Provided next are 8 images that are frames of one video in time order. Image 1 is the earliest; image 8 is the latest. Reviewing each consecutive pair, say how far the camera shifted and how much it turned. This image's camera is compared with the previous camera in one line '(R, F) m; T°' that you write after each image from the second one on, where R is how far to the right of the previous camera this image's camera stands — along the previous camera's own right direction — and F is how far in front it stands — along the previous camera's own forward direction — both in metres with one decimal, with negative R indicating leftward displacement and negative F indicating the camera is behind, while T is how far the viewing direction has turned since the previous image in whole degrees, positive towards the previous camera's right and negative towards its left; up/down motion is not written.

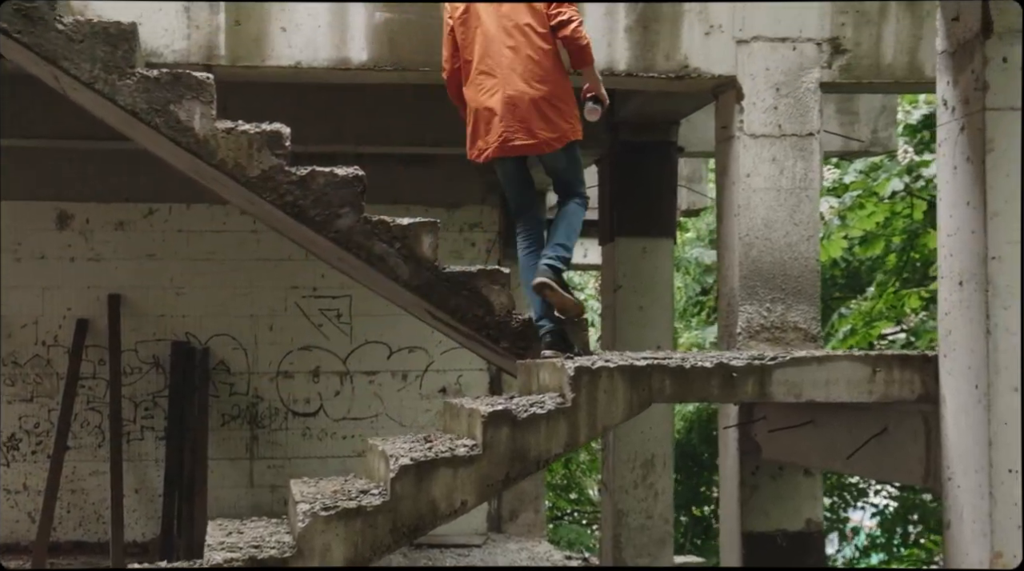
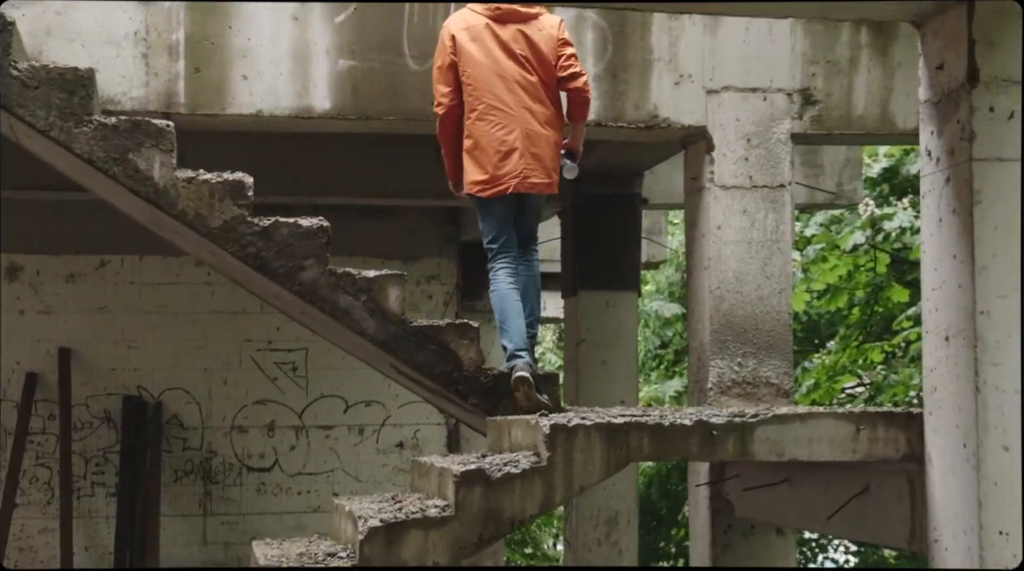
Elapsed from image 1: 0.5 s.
(-0.1, +0.2) m; +2°
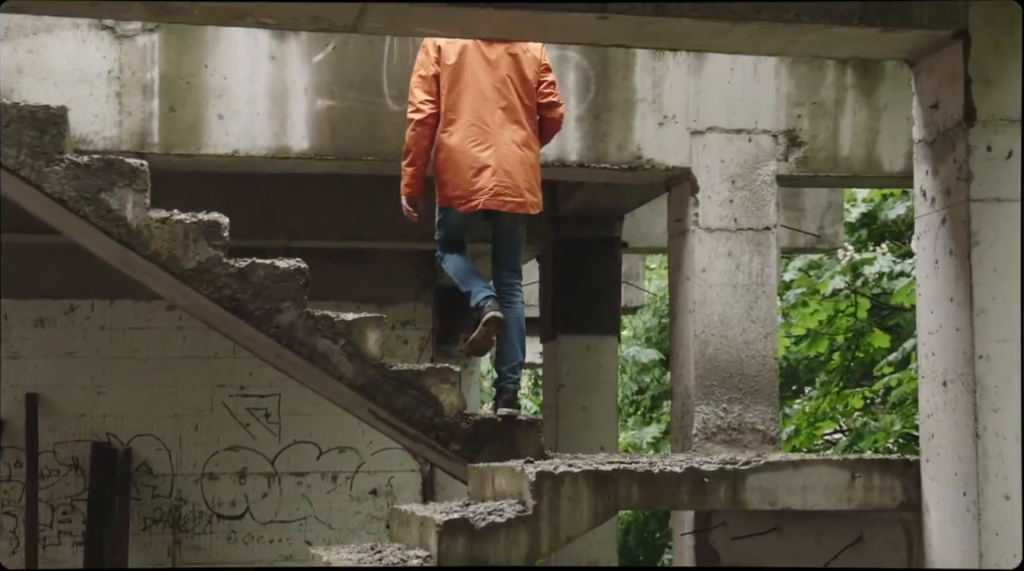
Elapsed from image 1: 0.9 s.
(-0.1, +0.2) m; +1°
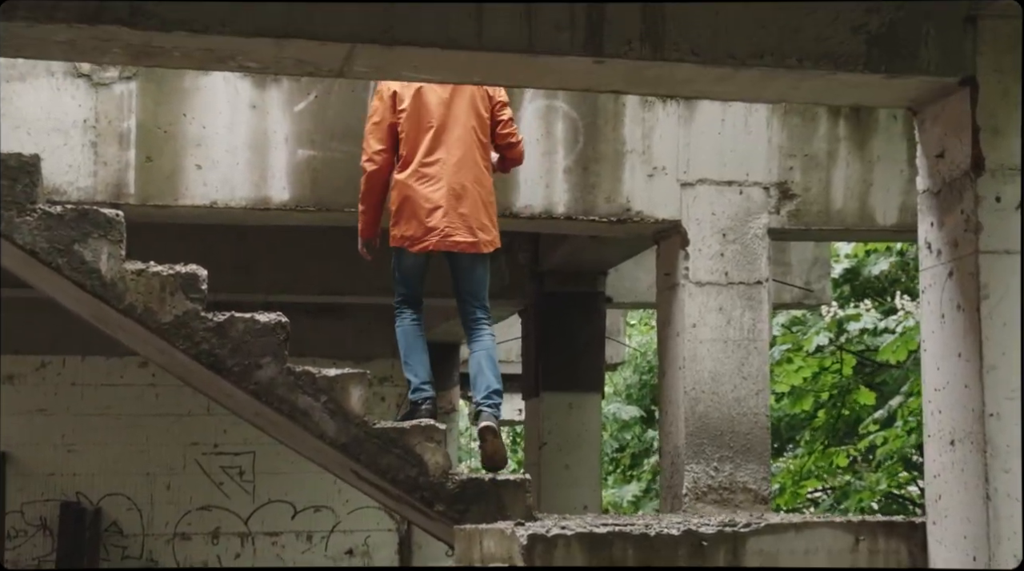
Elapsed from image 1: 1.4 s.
(-0.1, +0.2) m; +1°
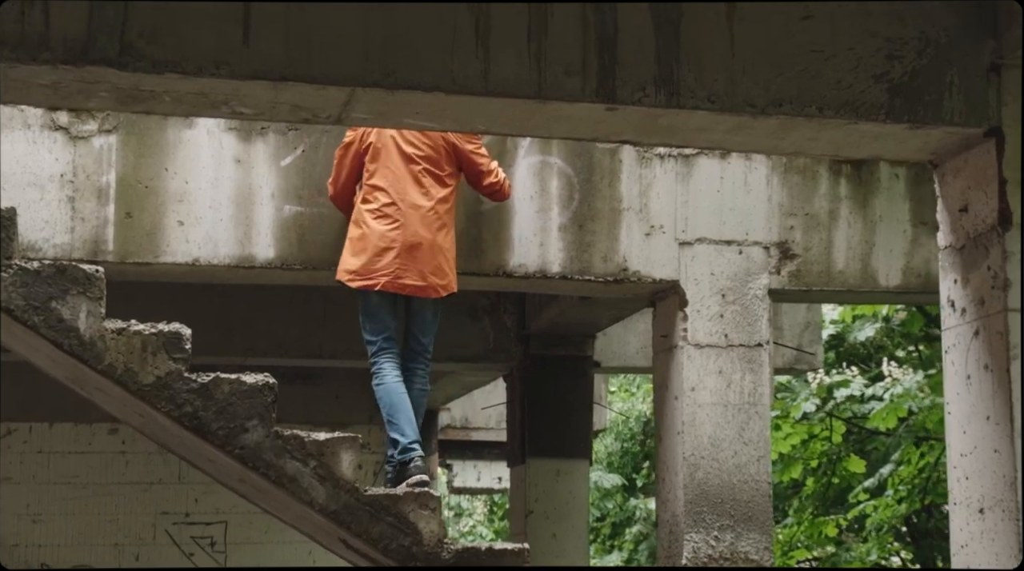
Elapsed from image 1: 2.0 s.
(-0.1, +0.3) m; +1°
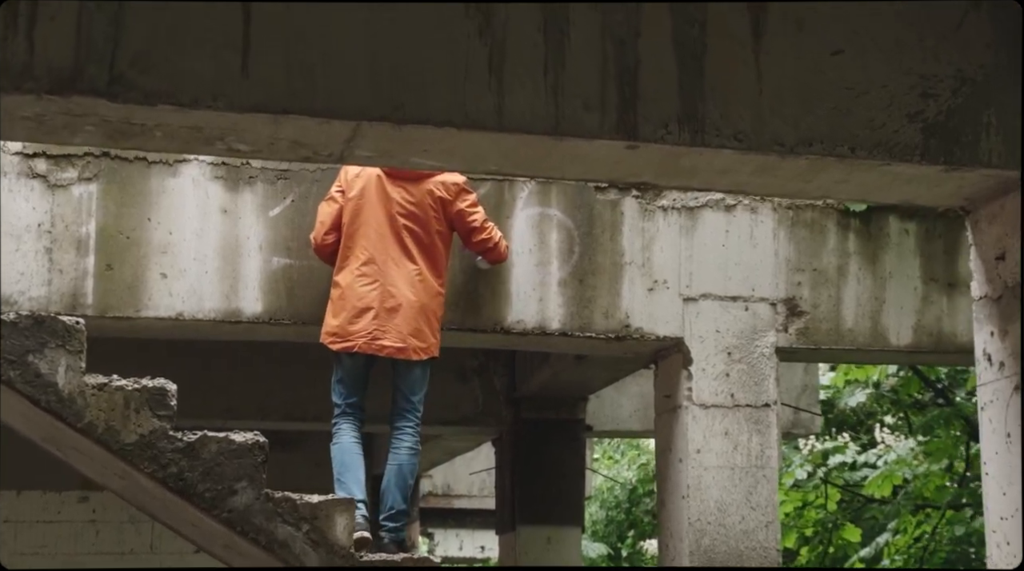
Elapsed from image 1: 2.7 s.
(-0.1, +0.3) m; +1°
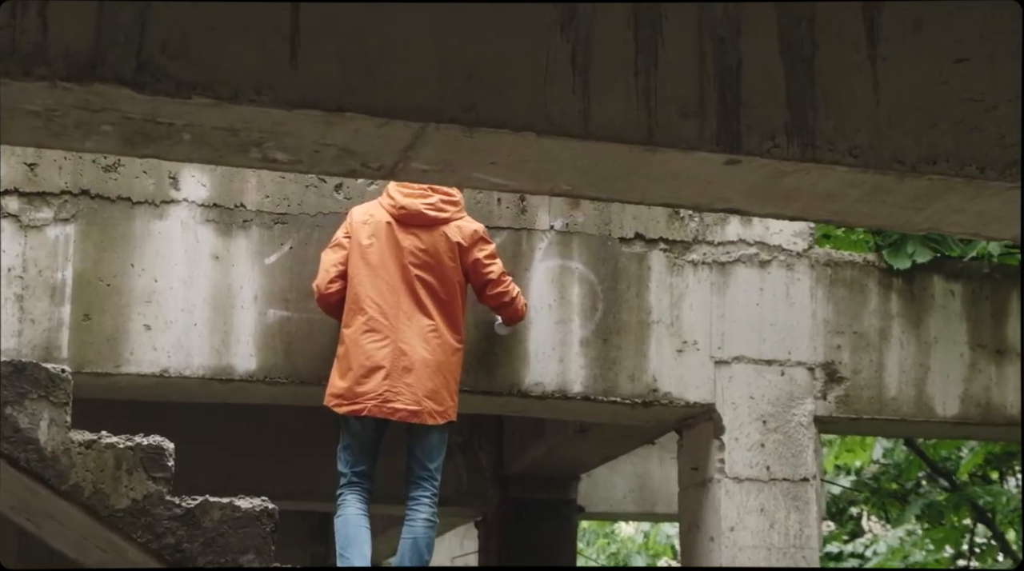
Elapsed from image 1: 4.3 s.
(-0.4, +0.7) m; +3°
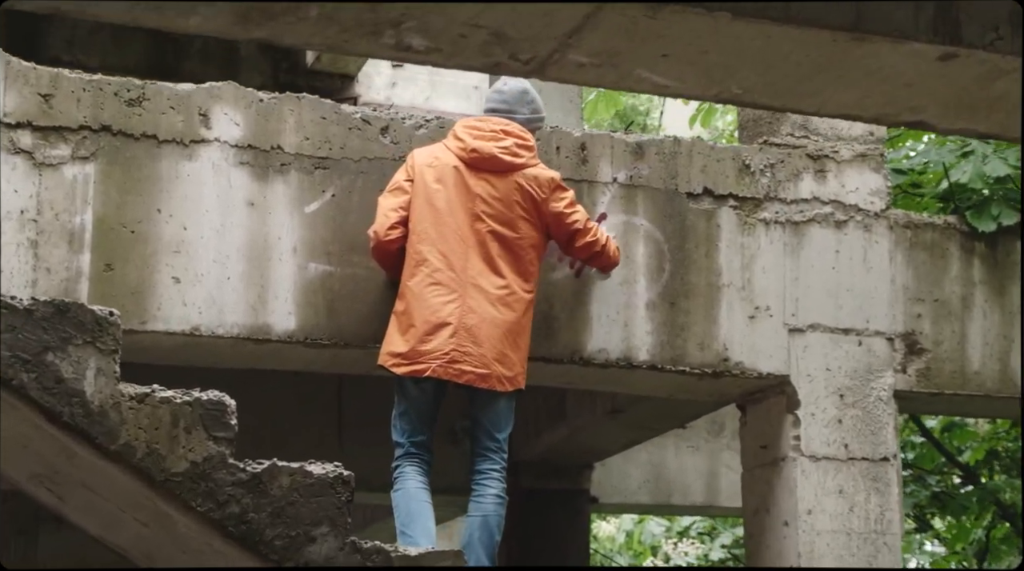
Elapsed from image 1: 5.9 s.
(-0.6, +0.6) m; +3°
